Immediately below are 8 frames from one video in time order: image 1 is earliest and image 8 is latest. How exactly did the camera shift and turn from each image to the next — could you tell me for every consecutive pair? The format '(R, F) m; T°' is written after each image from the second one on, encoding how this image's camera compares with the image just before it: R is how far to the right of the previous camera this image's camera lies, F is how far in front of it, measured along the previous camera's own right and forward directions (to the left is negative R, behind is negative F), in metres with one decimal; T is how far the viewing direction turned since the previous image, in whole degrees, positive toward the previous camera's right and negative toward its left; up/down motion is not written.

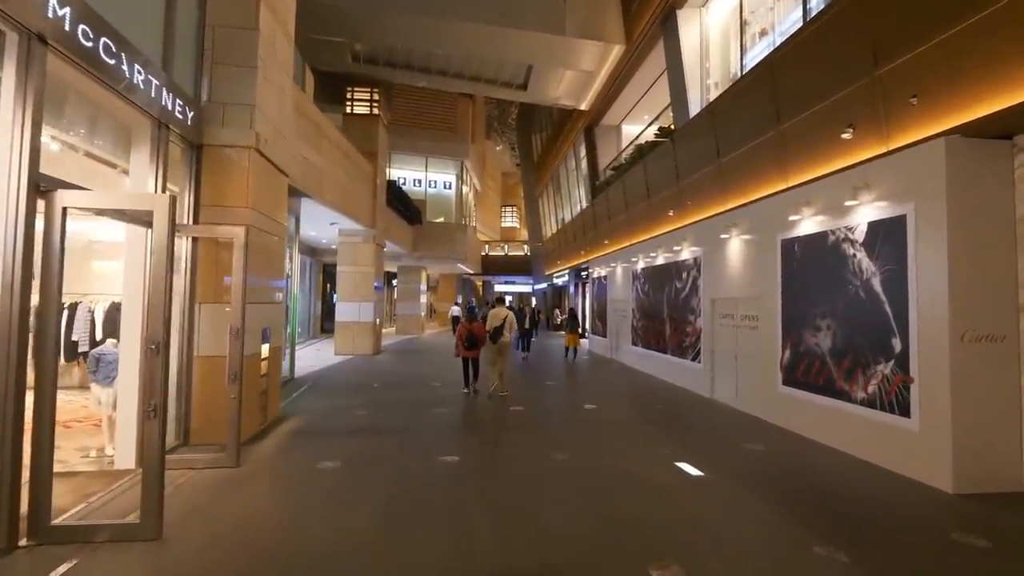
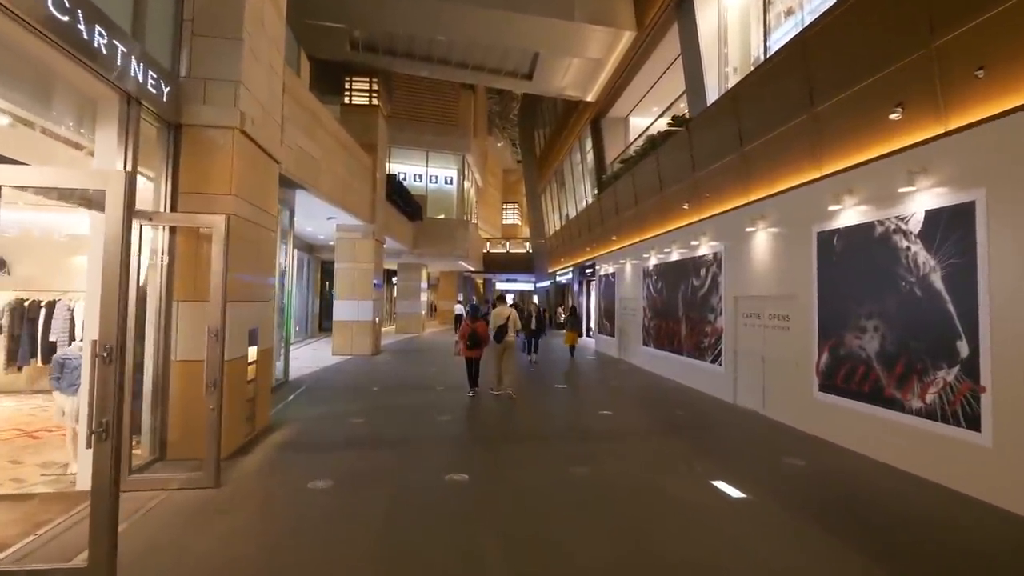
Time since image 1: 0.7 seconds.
(-0.1, +0.6) m; 0°
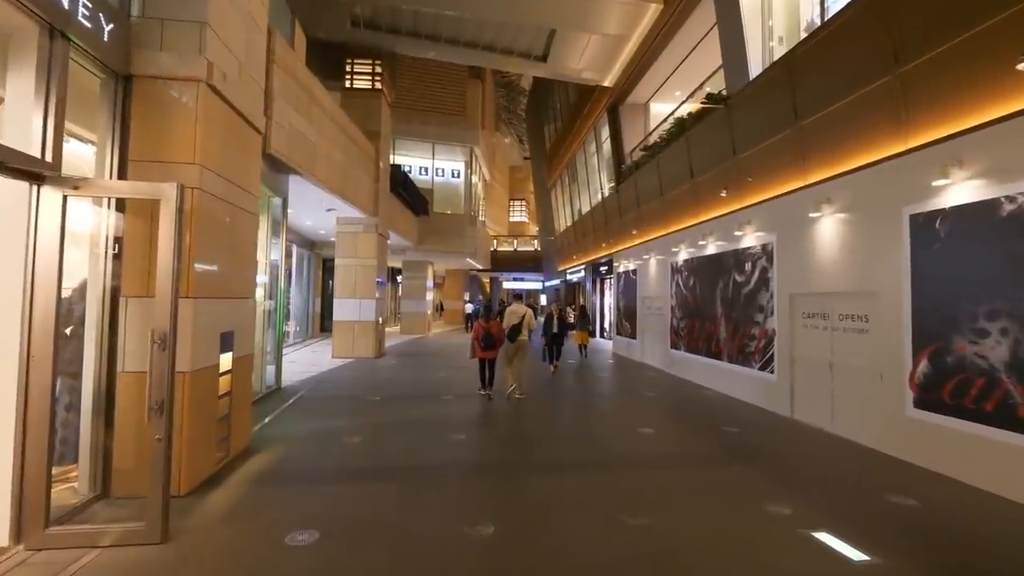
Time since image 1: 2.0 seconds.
(-0.3, +1.2) m; 0°
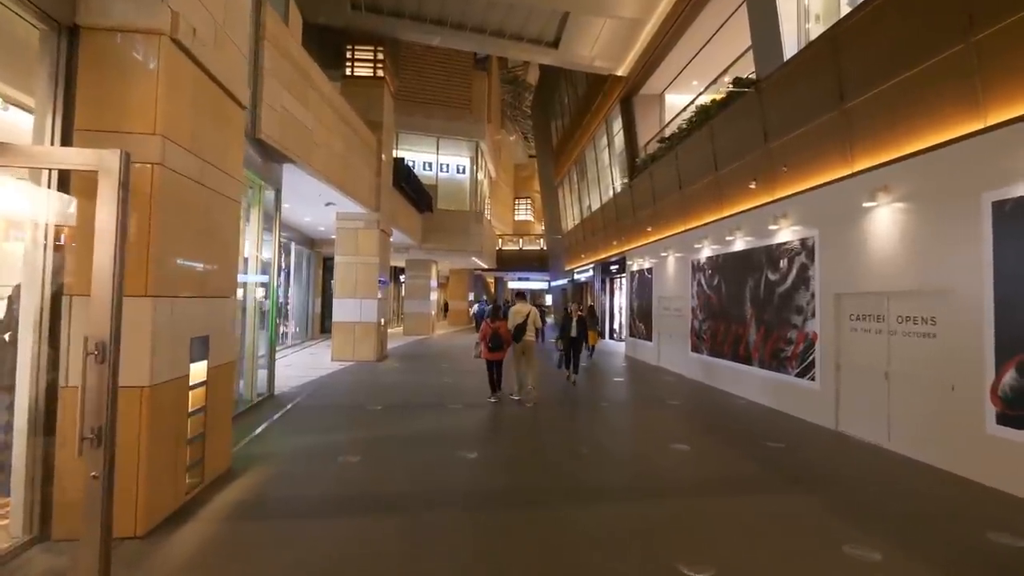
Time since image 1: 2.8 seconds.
(-0.2, +0.8) m; 0°
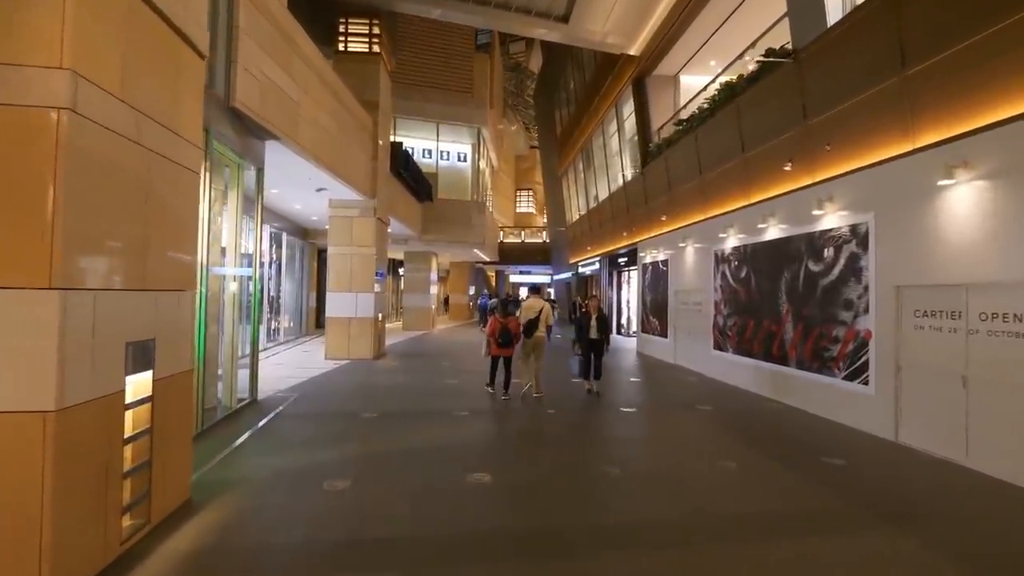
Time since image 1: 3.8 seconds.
(-0.2, +0.9) m; 0°
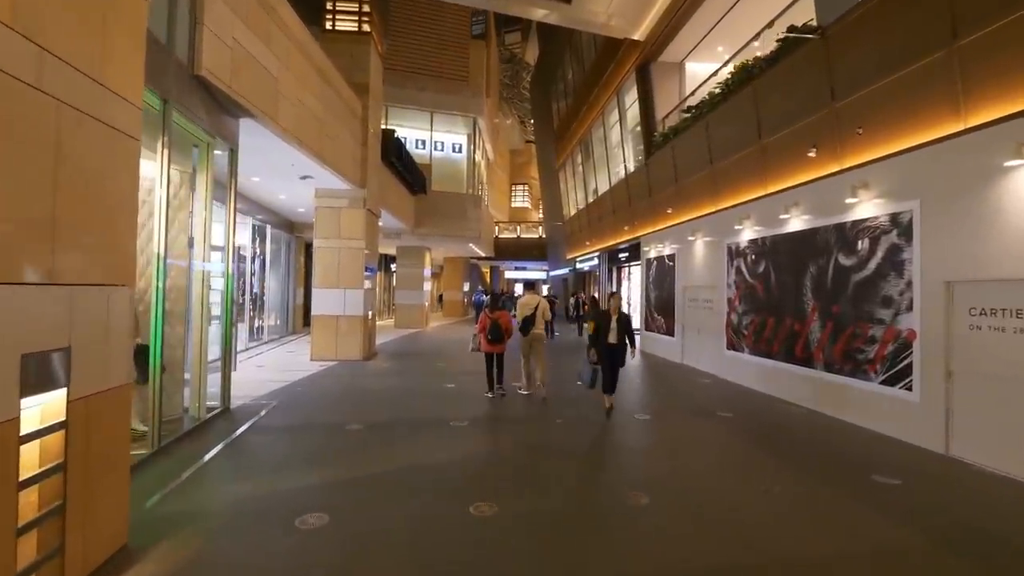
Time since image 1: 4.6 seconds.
(-0.1, +0.8) m; +1°
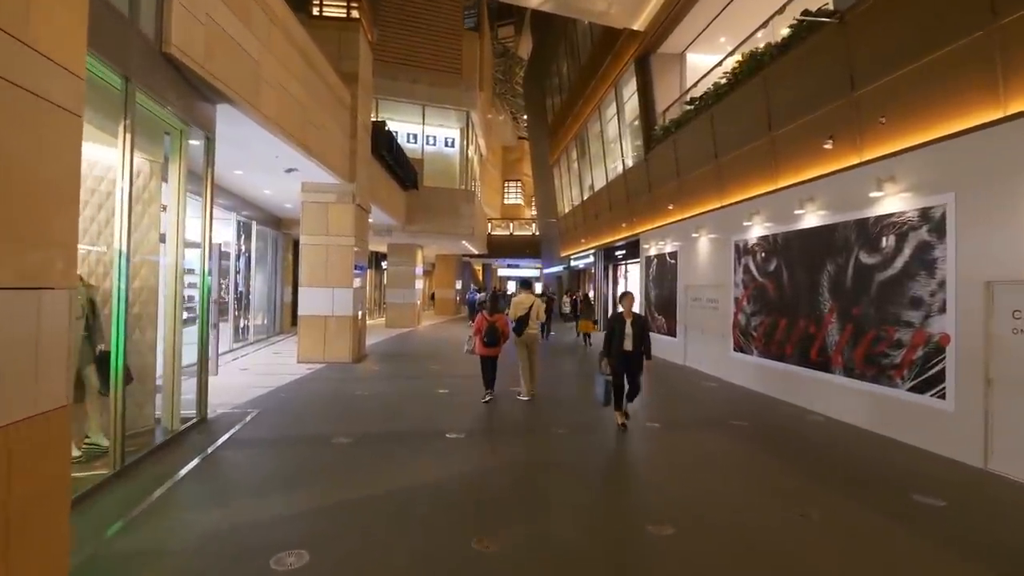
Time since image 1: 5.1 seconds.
(-0.1, +0.5) m; +1°
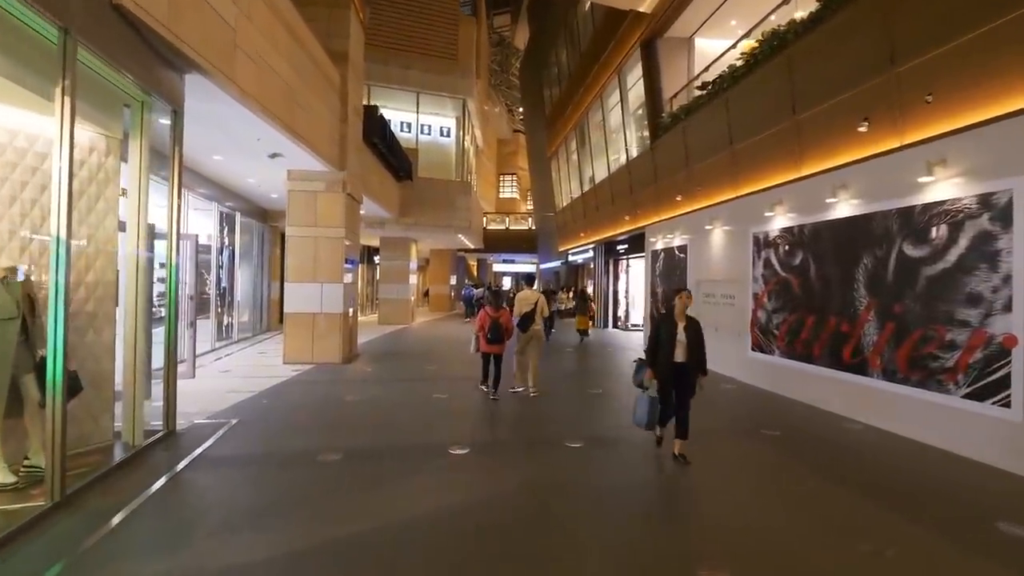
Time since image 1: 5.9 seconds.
(-0.2, +0.7) m; +1°
